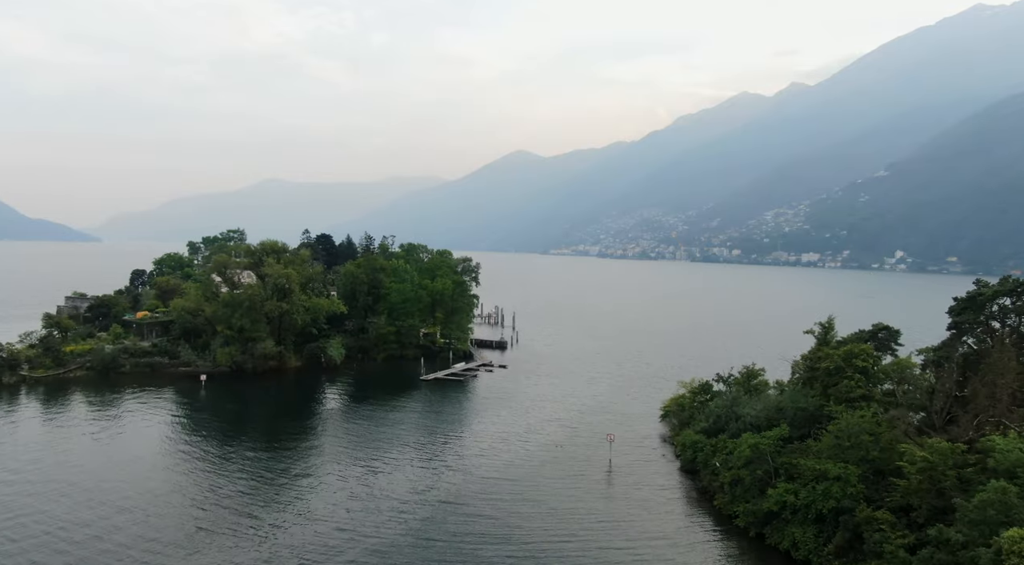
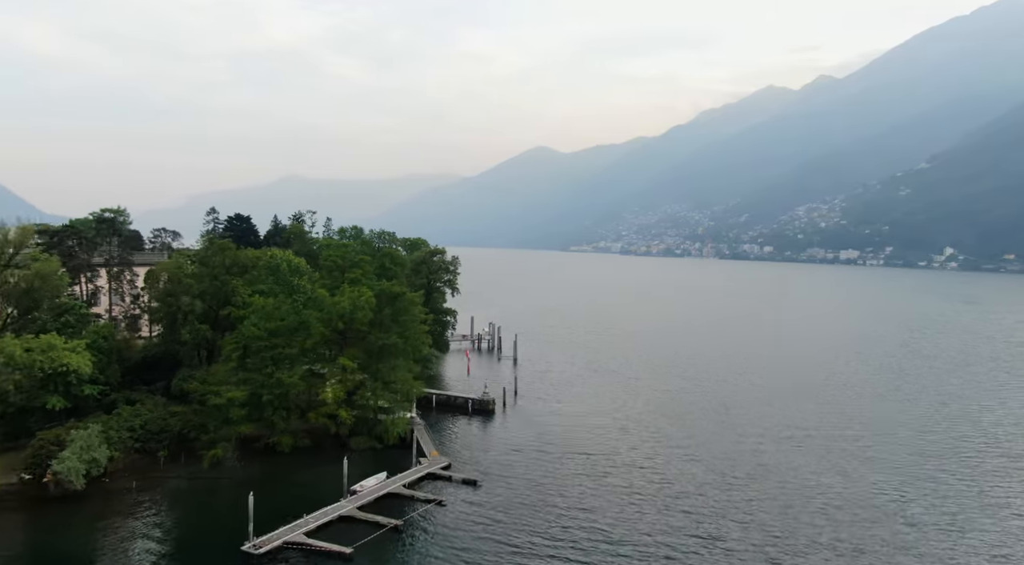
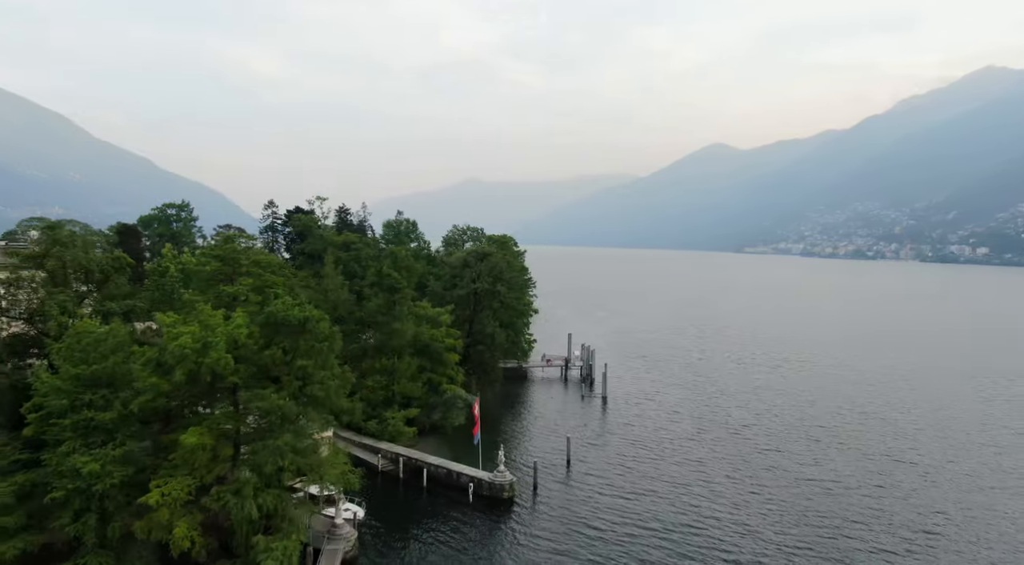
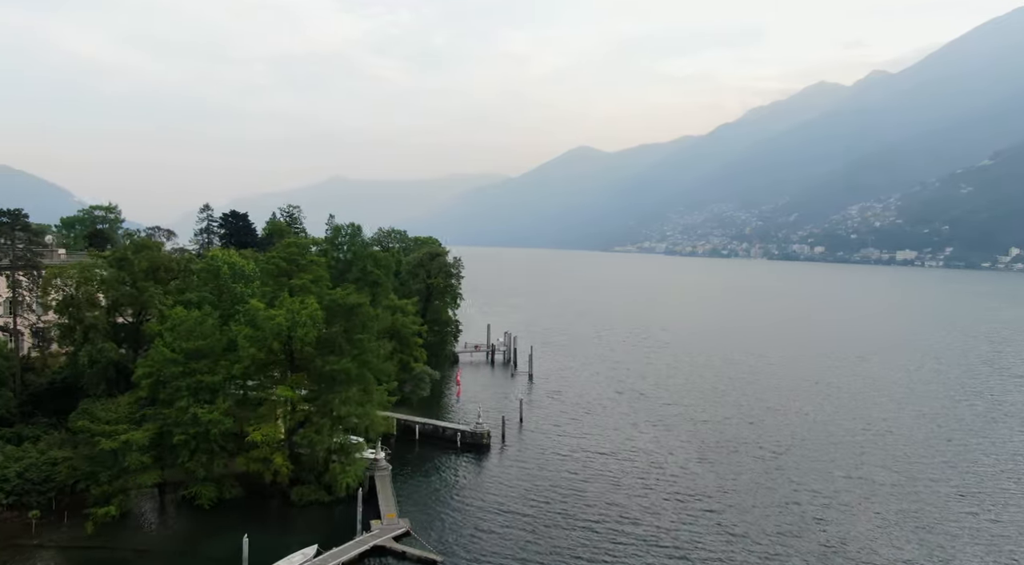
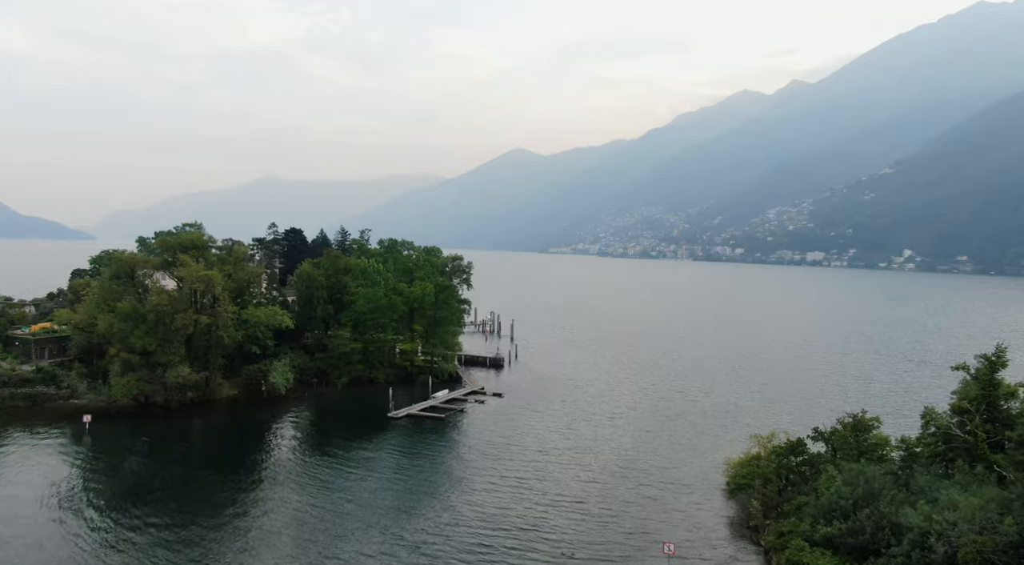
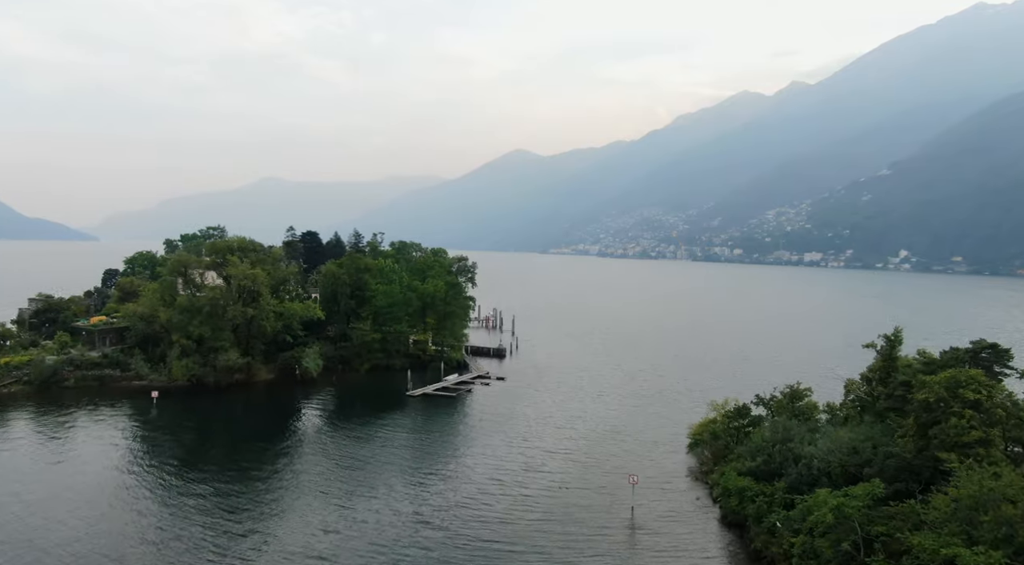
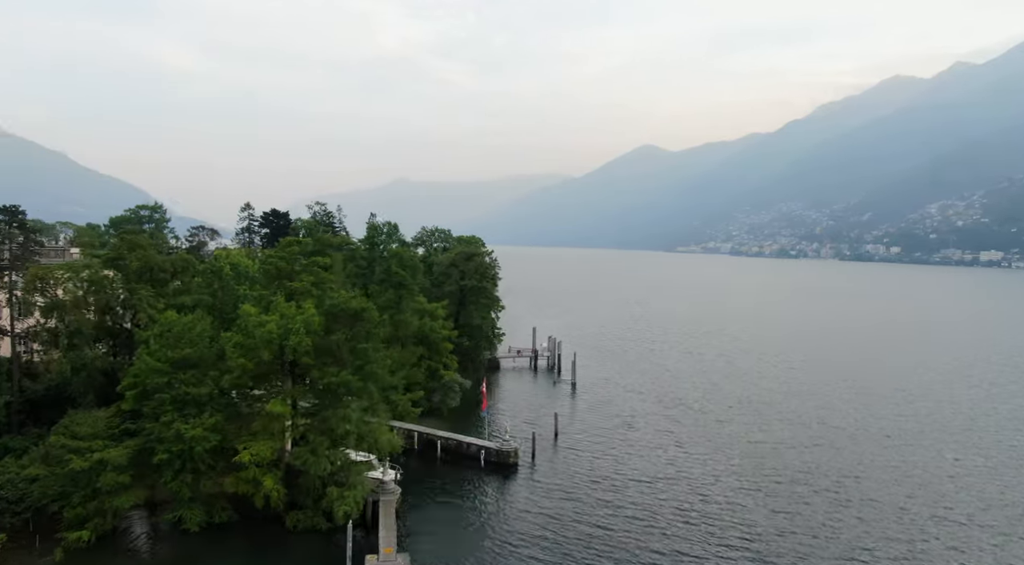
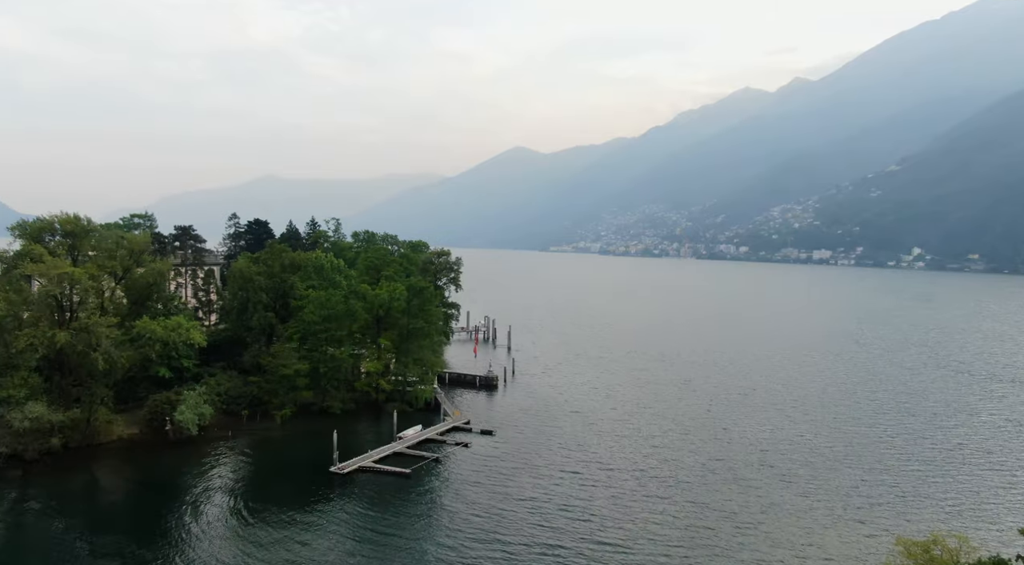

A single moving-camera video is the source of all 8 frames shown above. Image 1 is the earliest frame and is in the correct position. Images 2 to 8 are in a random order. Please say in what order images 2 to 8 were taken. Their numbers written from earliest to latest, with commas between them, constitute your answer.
6, 5, 8, 2, 4, 7, 3
